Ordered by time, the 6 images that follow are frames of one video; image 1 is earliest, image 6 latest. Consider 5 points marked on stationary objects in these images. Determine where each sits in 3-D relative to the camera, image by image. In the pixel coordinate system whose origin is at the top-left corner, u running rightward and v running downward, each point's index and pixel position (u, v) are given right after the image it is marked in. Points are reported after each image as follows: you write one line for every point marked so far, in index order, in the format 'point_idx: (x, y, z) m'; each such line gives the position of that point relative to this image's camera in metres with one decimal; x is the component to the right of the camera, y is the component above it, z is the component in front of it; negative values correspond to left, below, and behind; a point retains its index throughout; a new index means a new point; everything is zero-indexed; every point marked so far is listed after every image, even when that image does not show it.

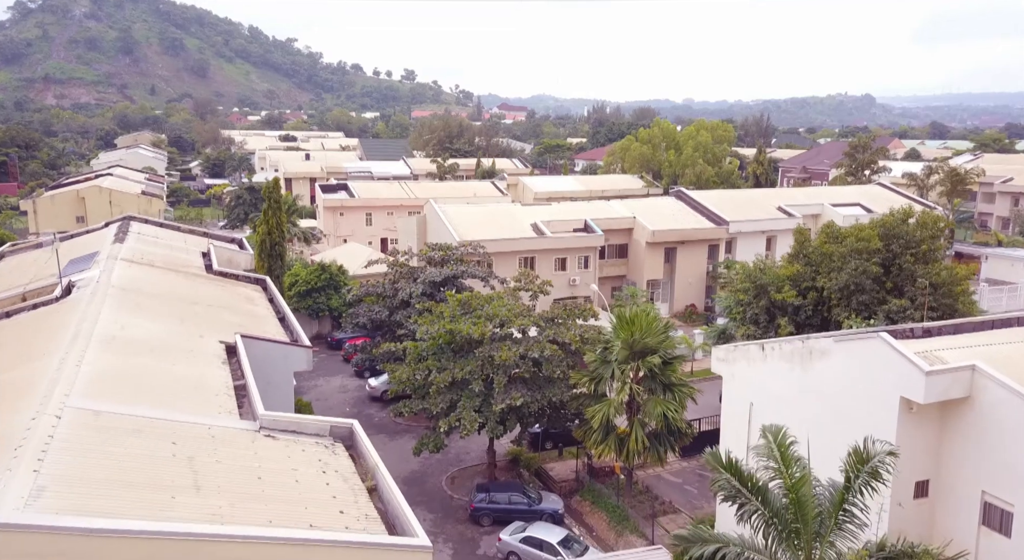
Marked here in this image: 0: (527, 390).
0: (+0.4, -2.5, +19.4) m
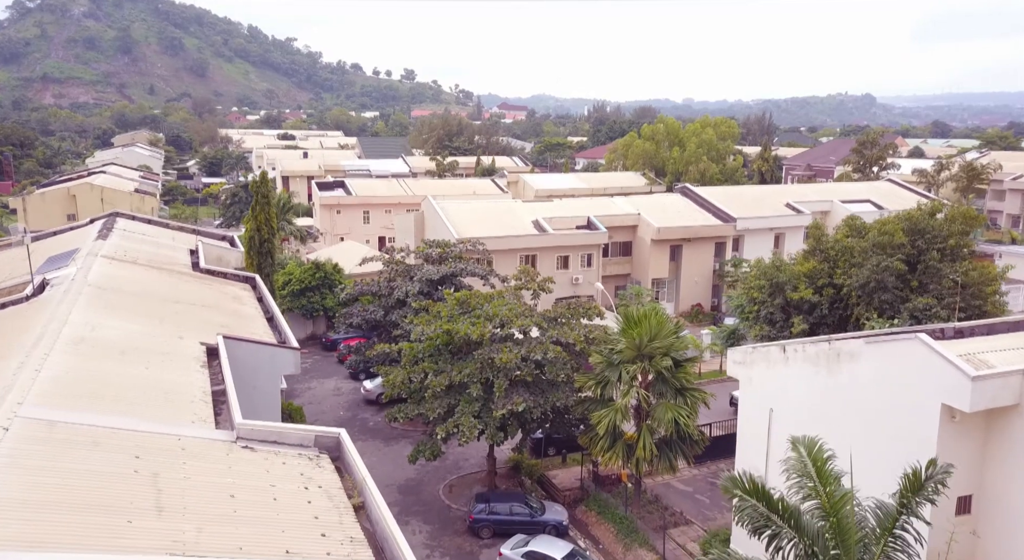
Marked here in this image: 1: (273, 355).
0: (+0.4, -2.5, +18.3) m
1: (-4.6, -1.5, +16.2) m
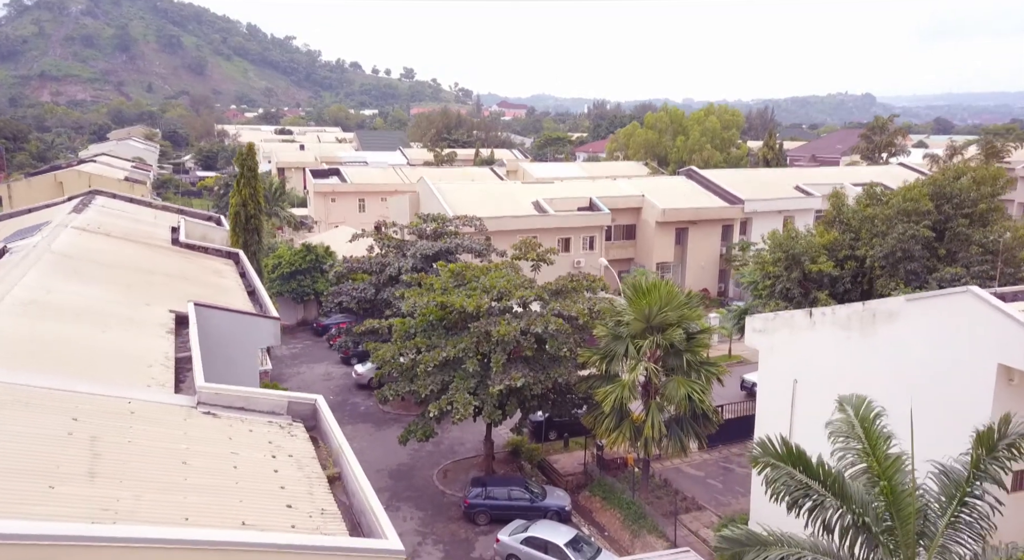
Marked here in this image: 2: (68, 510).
0: (+0.4, -1.8, +17.0) m
1: (-4.7, -0.8, +14.9) m
2: (-3.6, -1.9, +6.9) m
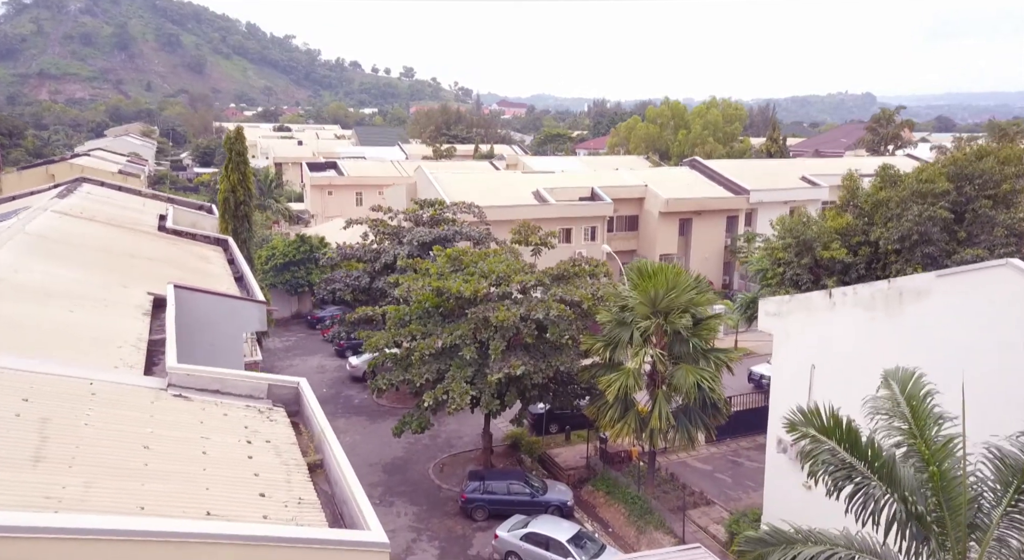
0: (+0.3, -1.5, +16.2) m
1: (-4.7, -0.5, +14.1) m
2: (-3.6, -1.6, +6.0) m
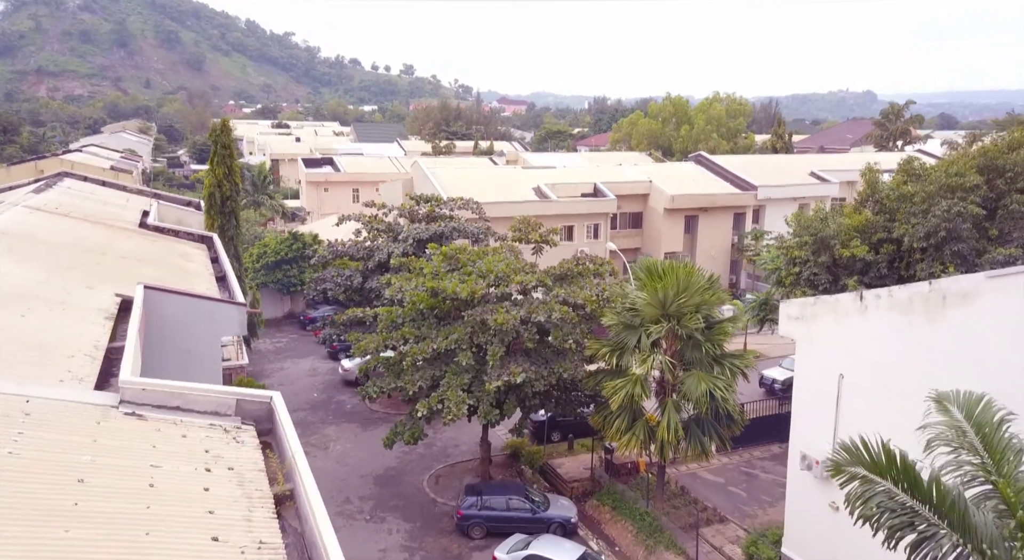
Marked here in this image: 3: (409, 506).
0: (+0.3, -1.5, +15.1) m
1: (-4.7, -0.5, +13.0) m
2: (-3.6, -1.6, +4.9) m
3: (-2.0, -4.3, +16.1) m
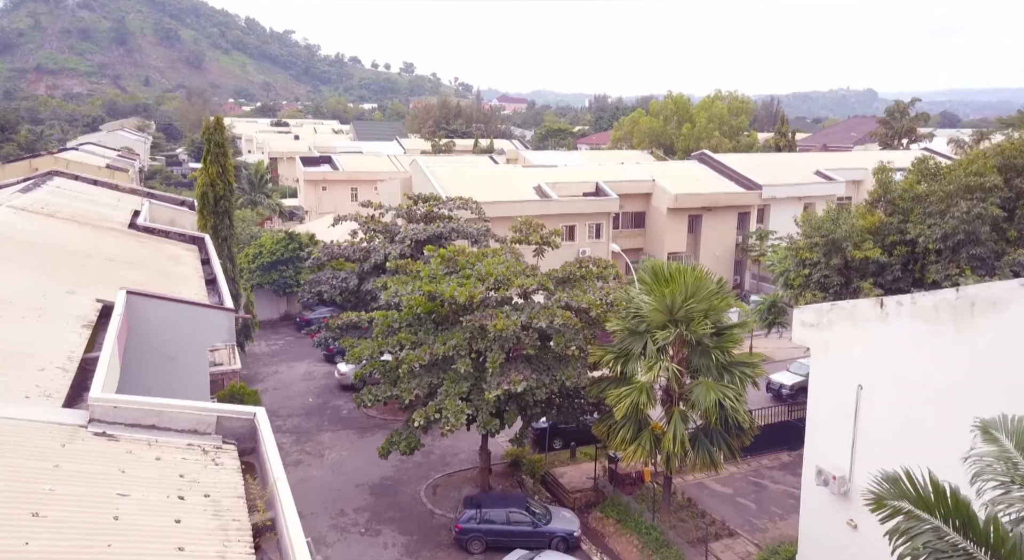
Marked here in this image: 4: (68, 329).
0: (+0.3, -1.6, +14.5) m
1: (-4.7, -0.6, +12.4) m
2: (-3.6, -1.7, +4.4) m
3: (-2.0, -4.4, +15.5) m
4: (-5.4, -0.6, +10.2) m
